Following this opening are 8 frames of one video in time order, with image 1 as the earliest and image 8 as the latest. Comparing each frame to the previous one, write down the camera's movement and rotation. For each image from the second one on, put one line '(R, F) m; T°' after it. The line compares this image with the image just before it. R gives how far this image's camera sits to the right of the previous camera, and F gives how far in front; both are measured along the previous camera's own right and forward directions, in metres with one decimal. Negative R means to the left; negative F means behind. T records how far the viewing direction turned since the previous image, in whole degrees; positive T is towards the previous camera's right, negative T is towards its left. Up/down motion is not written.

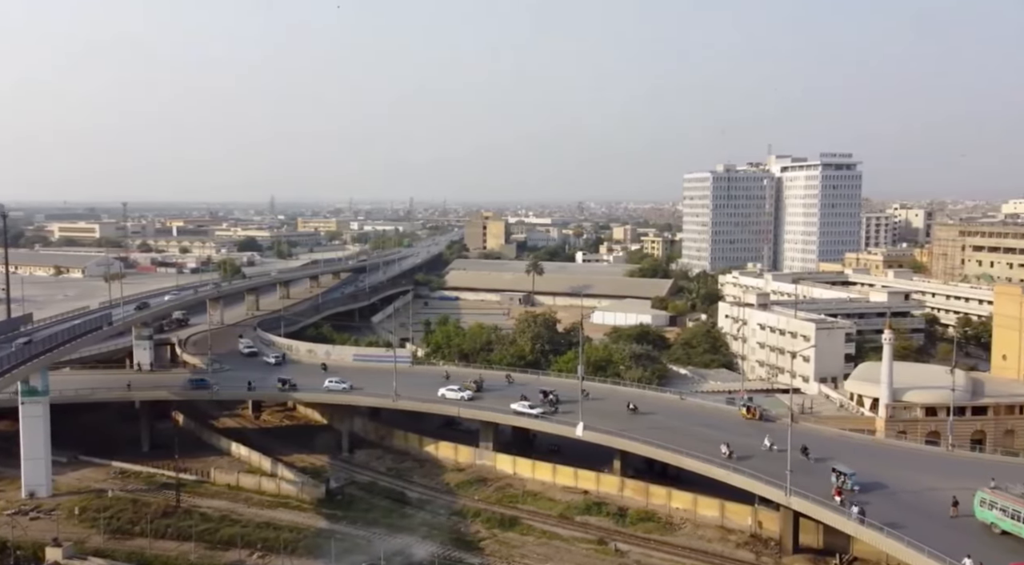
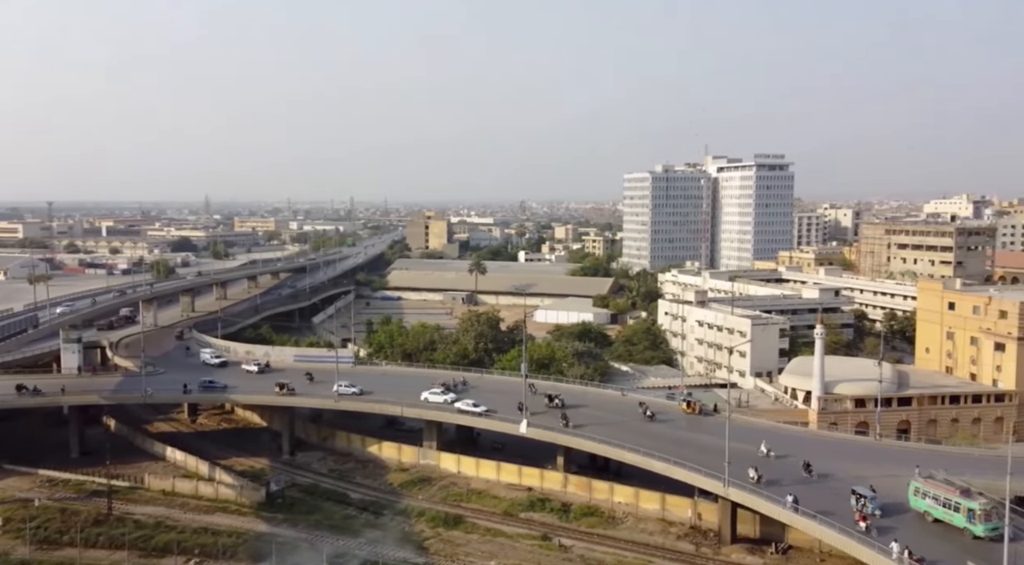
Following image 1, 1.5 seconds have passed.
(0.0, -0.8) m; +3°
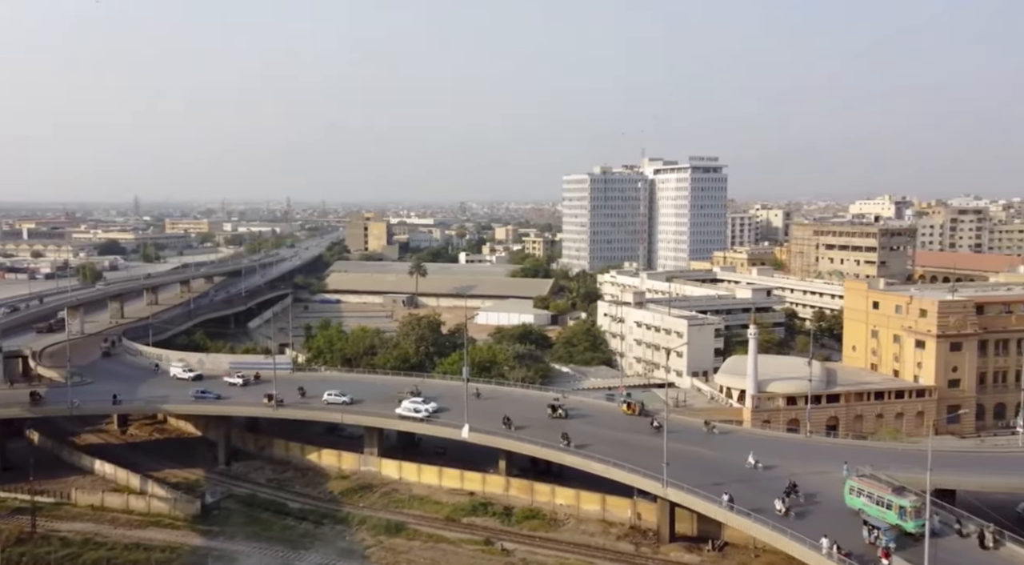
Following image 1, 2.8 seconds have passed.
(+0.4, -0.2) m; +3°
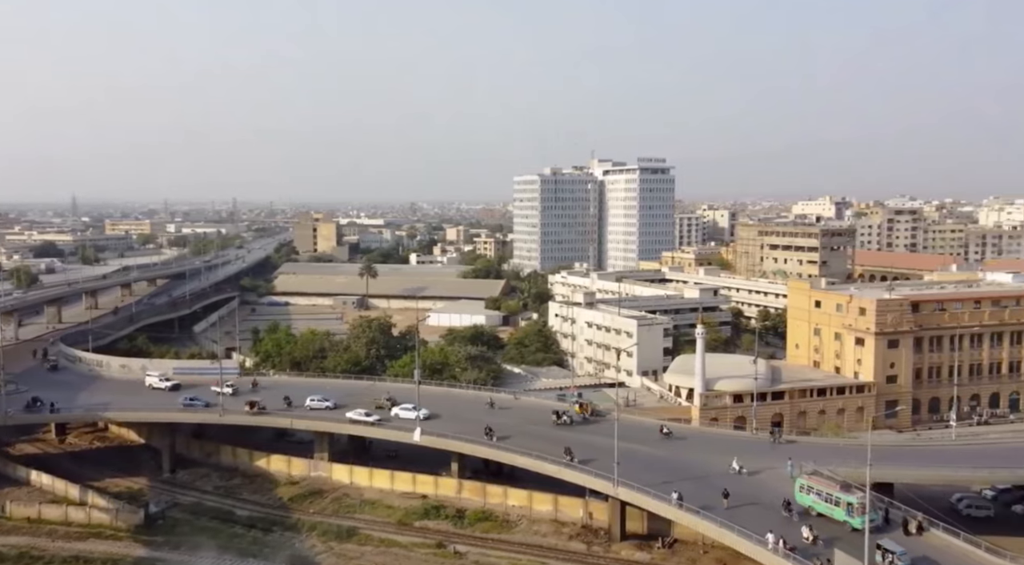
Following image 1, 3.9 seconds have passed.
(+0.2, -0.2) m; +3°
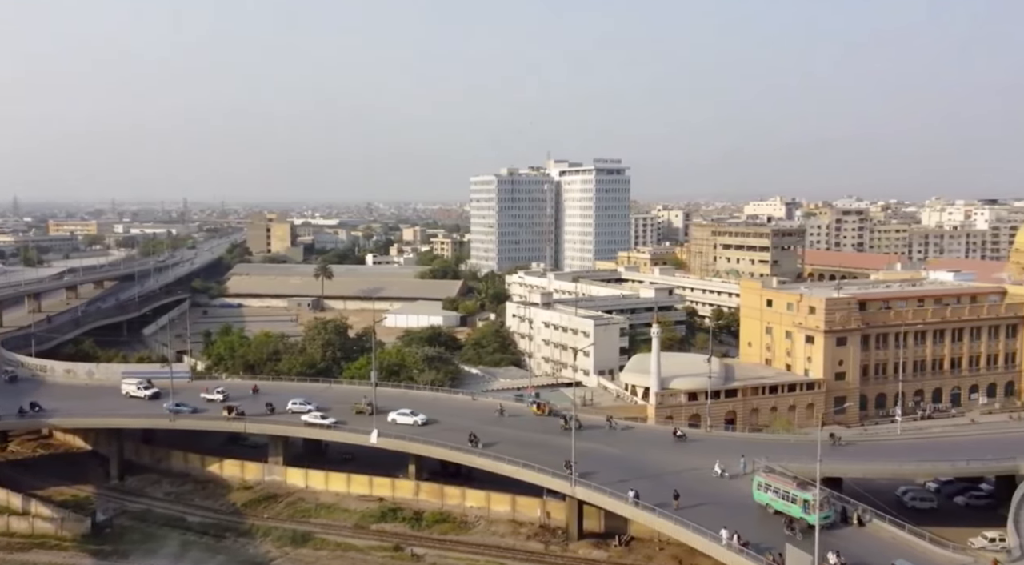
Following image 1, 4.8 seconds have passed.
(+0.2, -0.1) m; +2°
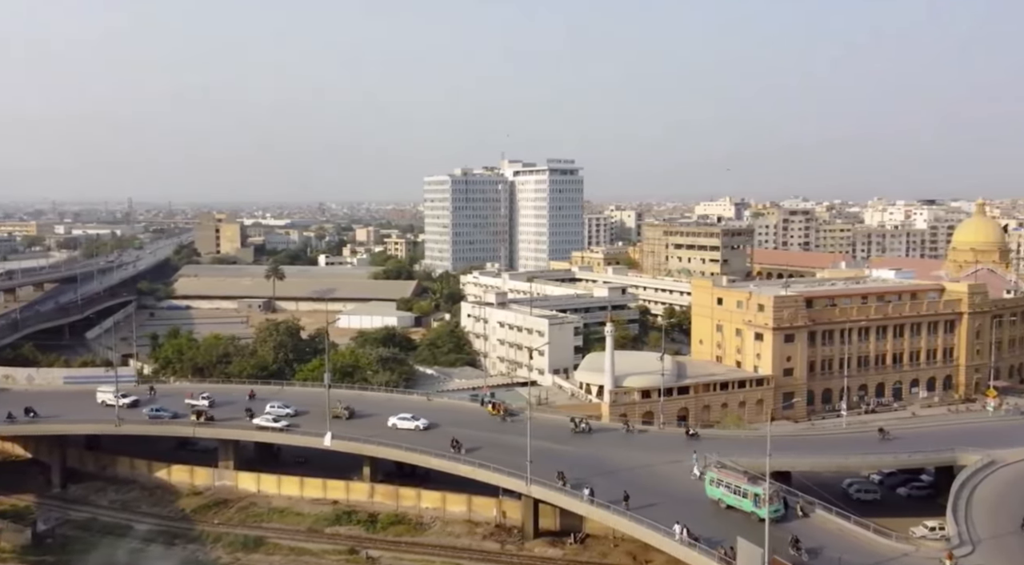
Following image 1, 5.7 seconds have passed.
(0.0, -0.3) m; +3°
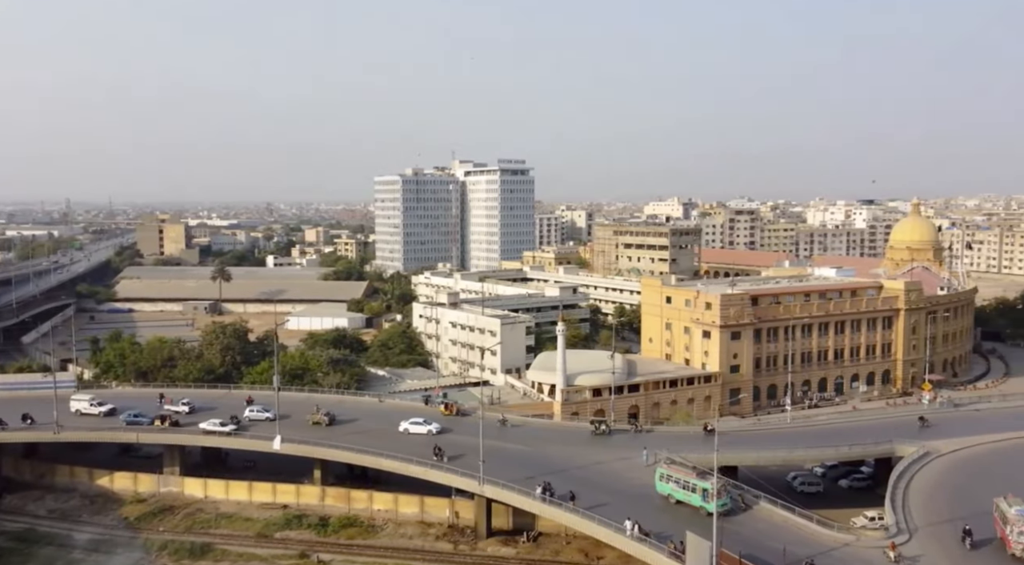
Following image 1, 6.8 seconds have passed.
(+0.1, -0.2) m; +3°
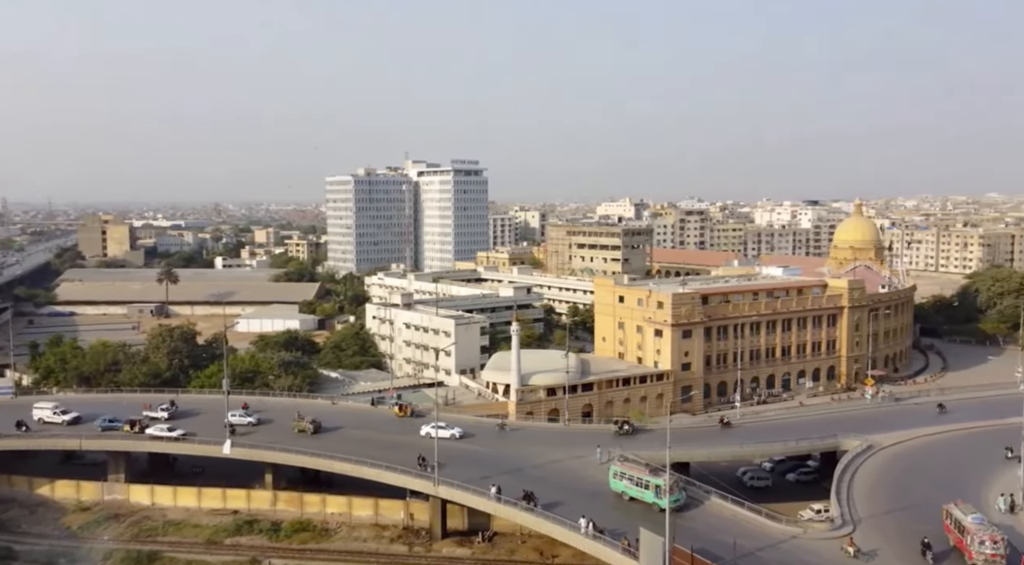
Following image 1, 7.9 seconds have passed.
(0.0, -0.4) m; +3°
